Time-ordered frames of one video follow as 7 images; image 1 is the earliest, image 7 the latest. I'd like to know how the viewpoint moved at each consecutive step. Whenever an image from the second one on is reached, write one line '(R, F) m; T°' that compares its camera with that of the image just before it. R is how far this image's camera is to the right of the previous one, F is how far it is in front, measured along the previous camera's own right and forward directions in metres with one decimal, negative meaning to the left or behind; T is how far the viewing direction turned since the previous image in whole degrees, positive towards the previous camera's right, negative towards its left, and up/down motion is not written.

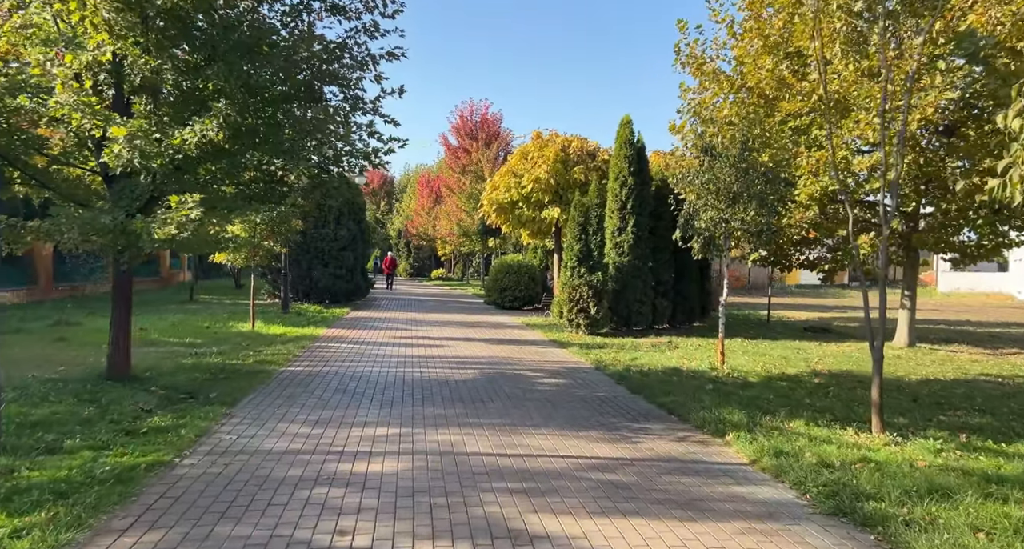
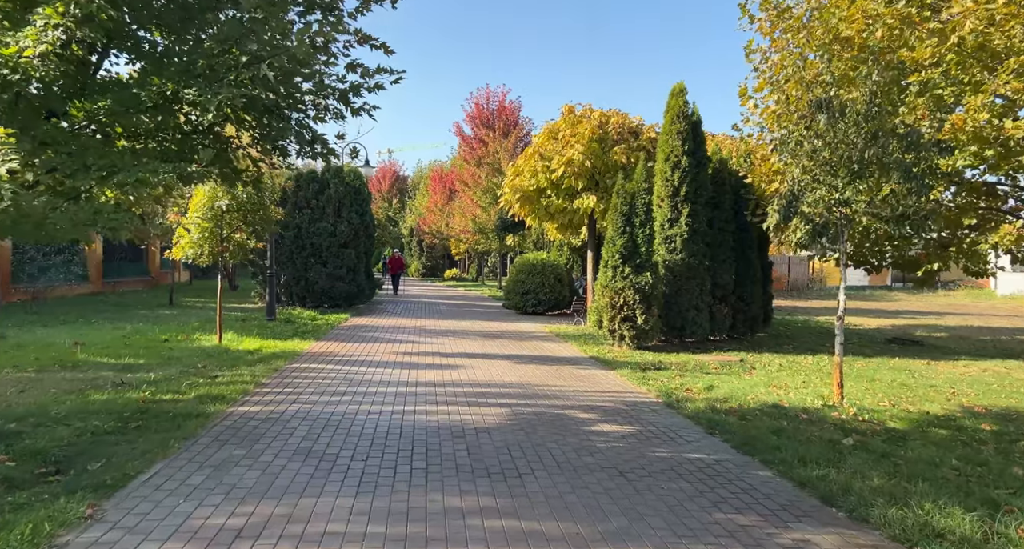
(-0.3, +3.3) m; -1°
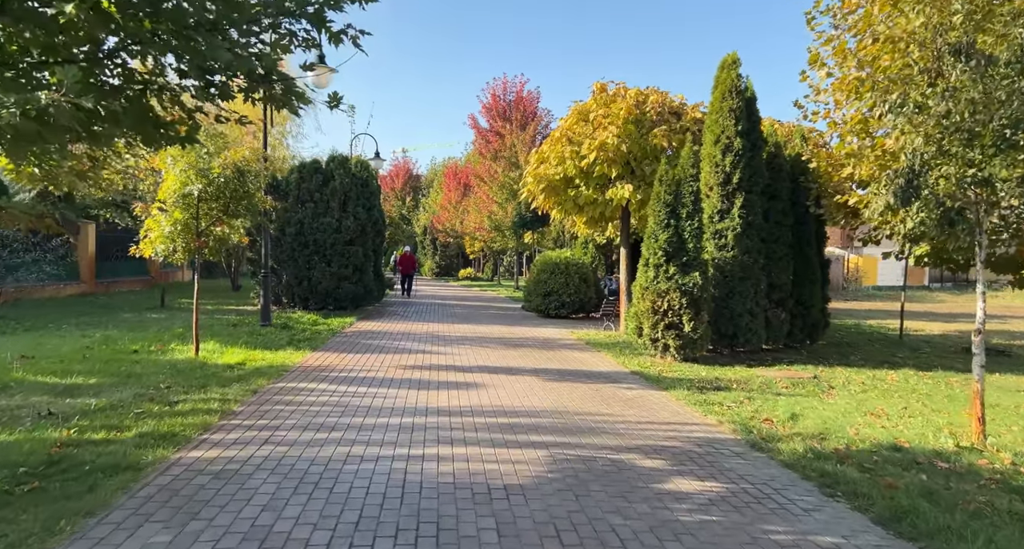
(-0.2, +2.1) m; -1°
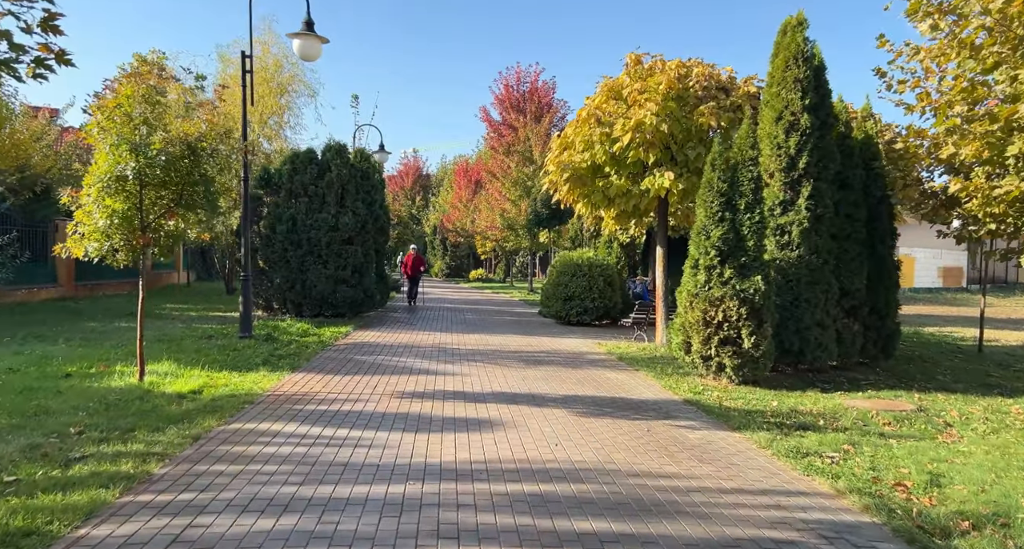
(-0.1, +2.3) m; -1°
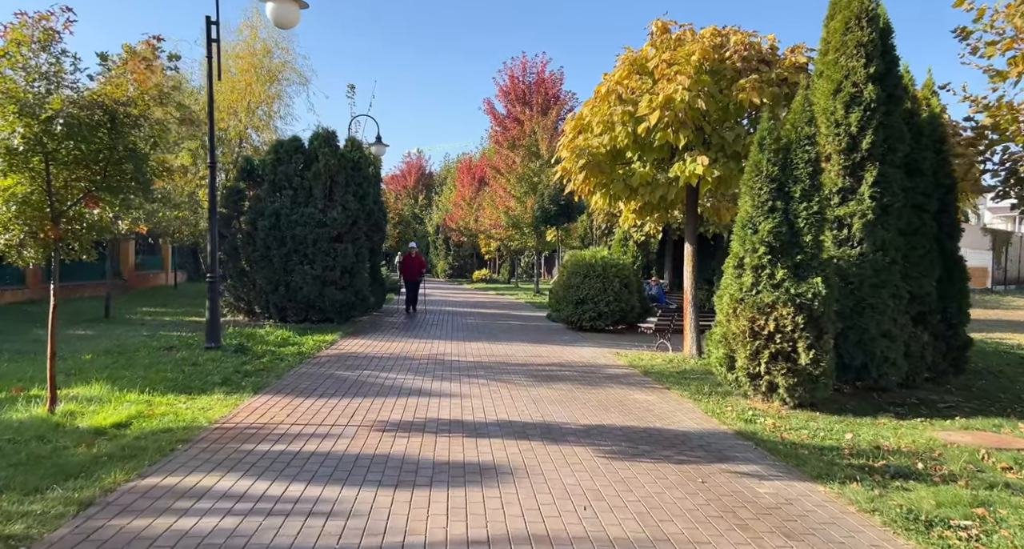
(-0.1, +1.9) m; 0°
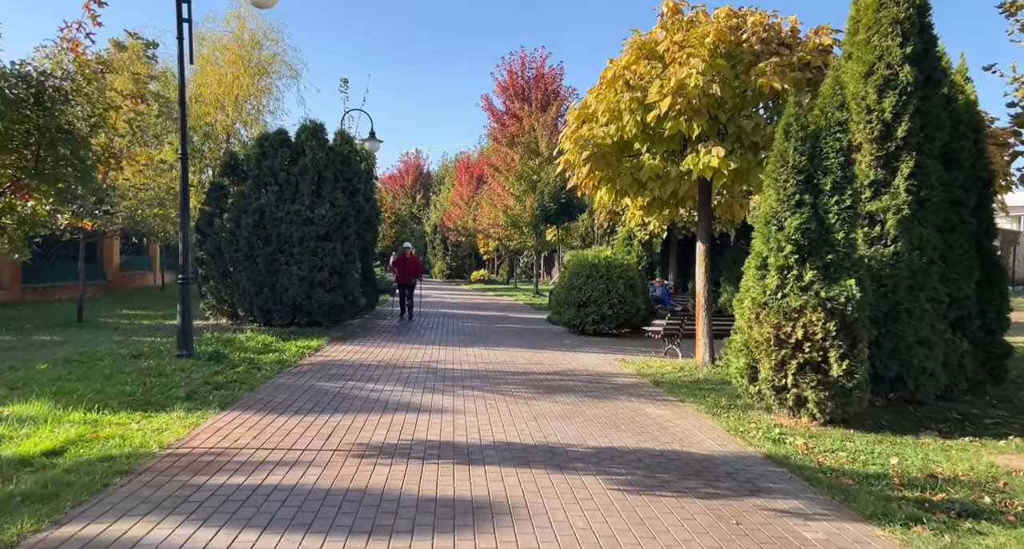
(0.0, +1.0) m; 0°
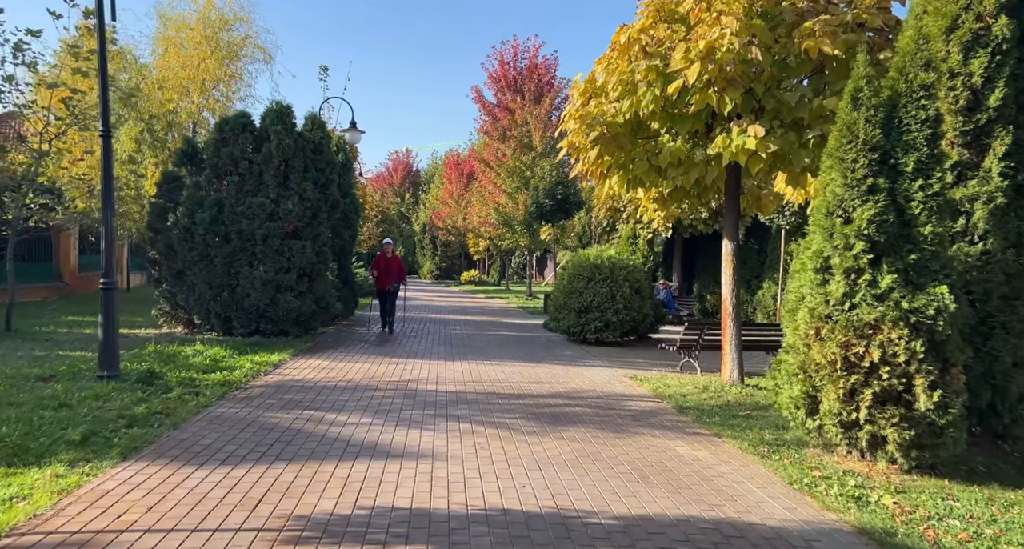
(0.0, +1.9) m; +1°
